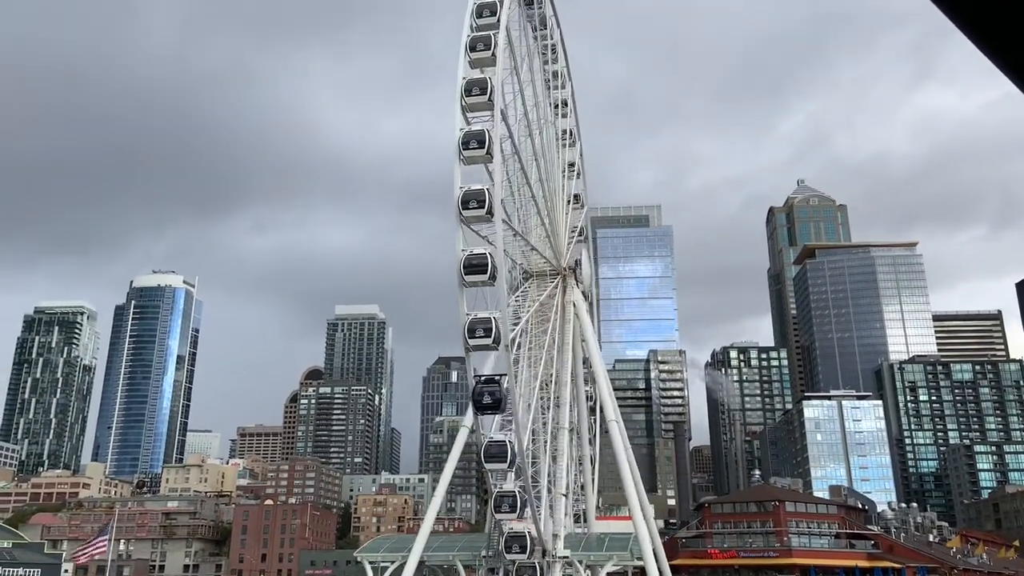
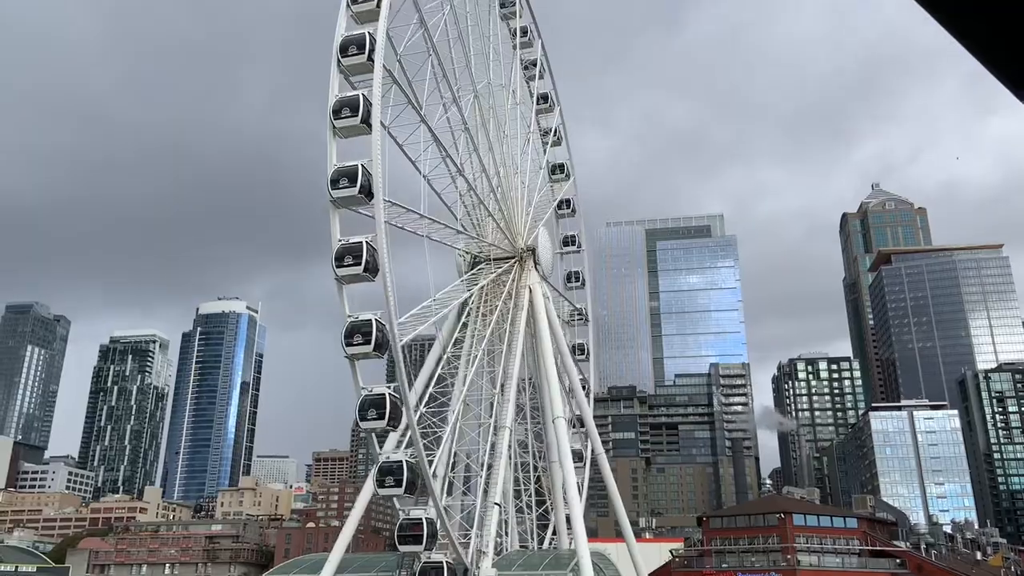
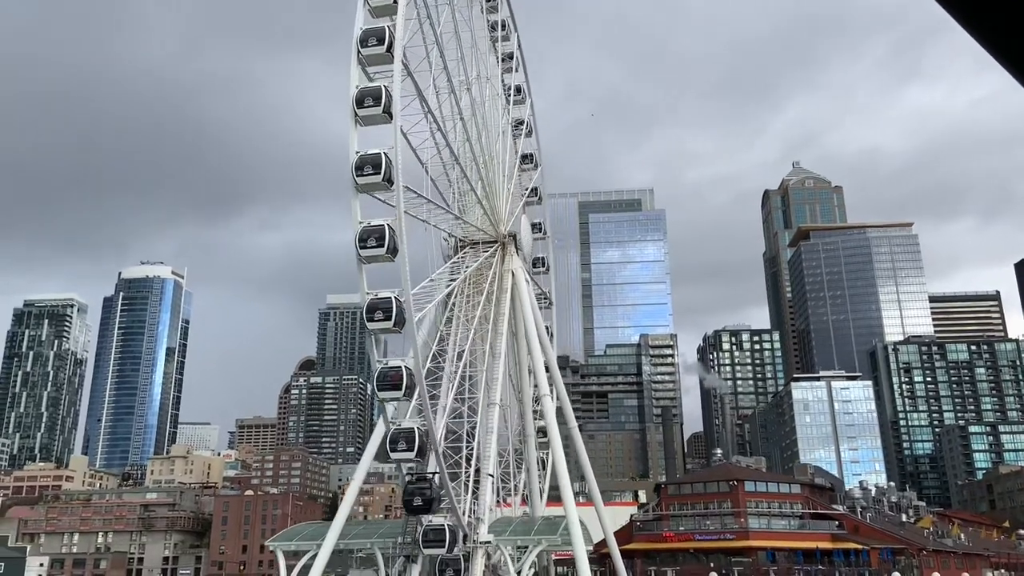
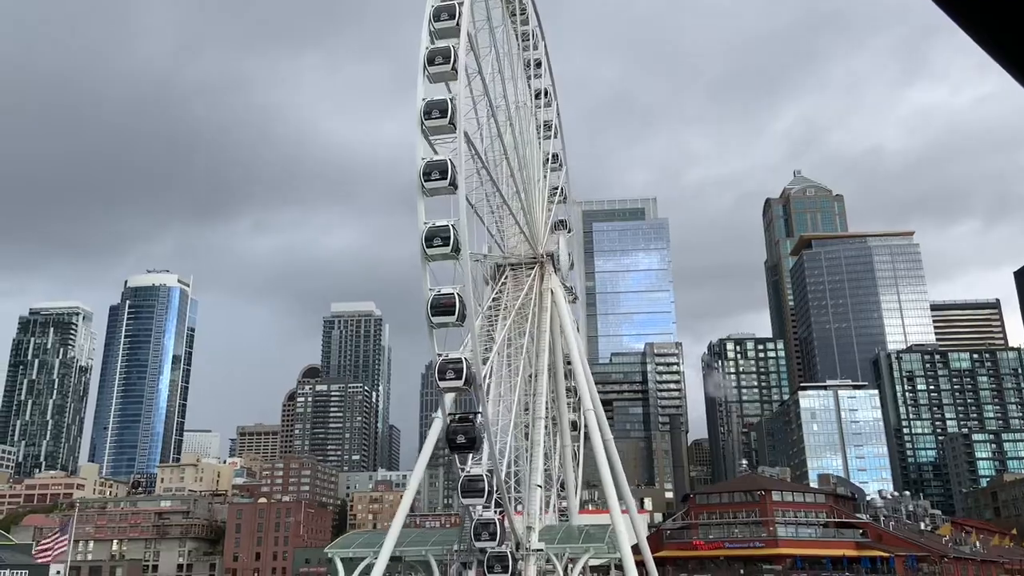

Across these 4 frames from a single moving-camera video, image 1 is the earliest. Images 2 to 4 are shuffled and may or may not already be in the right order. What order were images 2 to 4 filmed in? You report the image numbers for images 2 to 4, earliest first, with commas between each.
4, 3, 2
